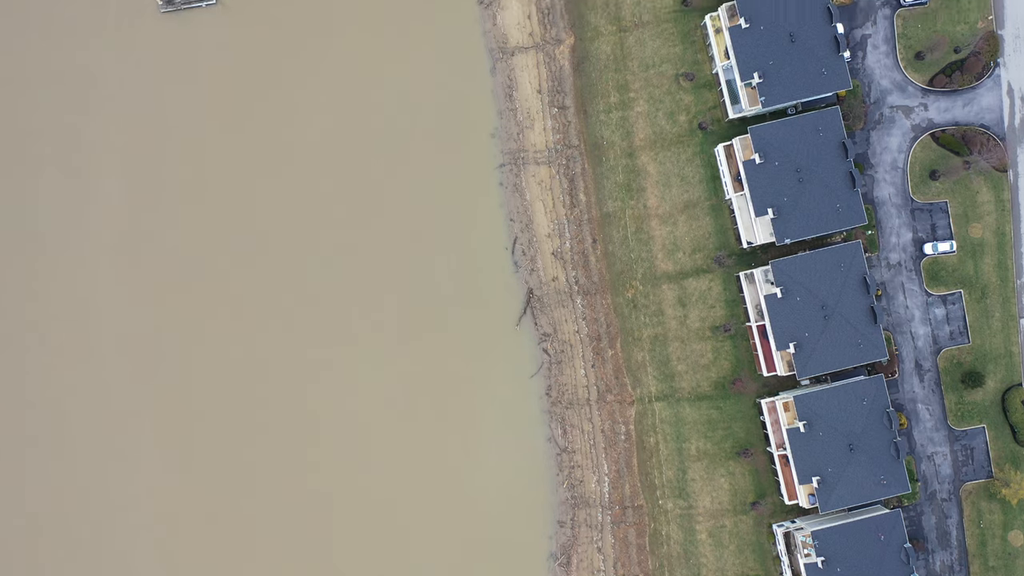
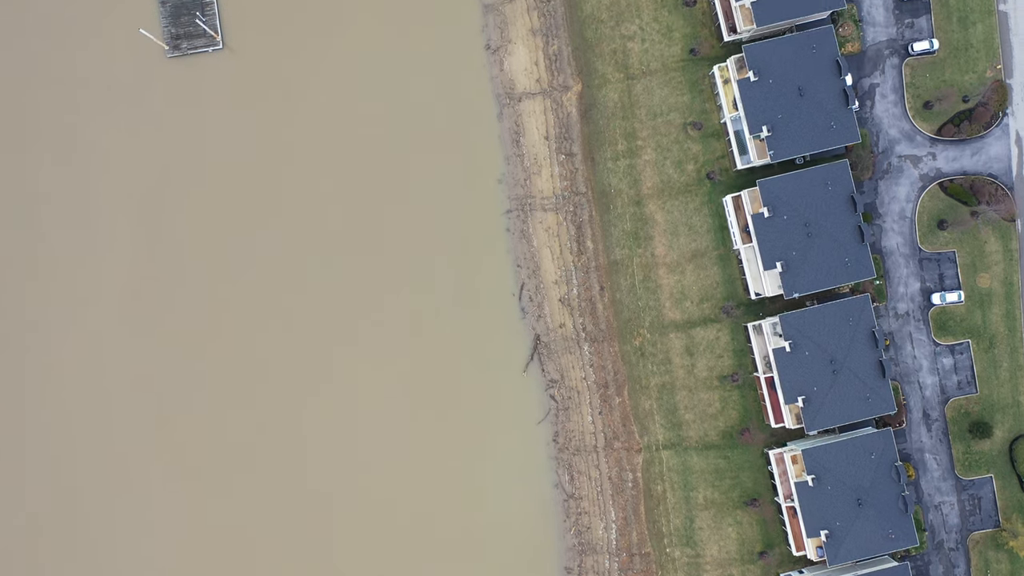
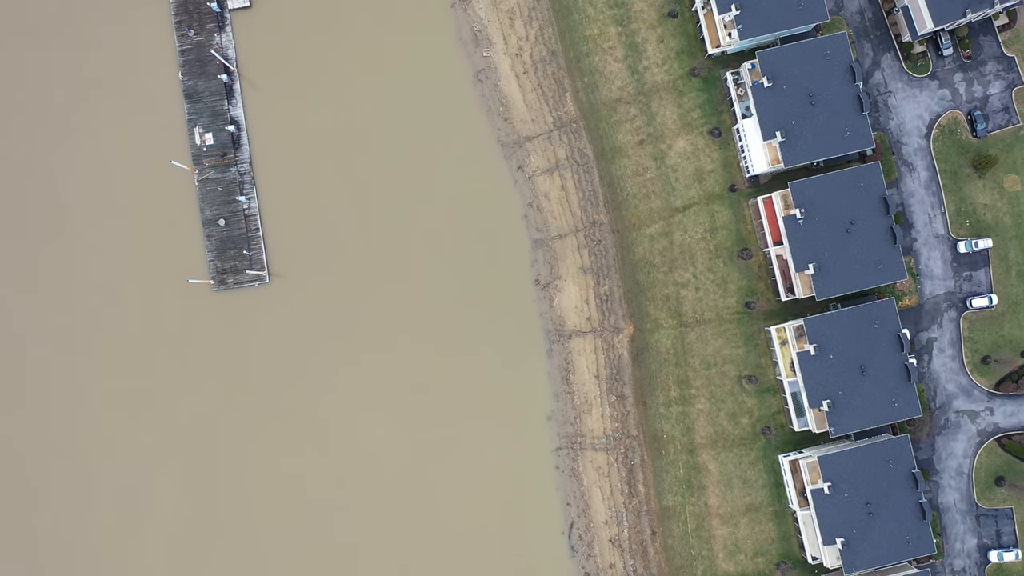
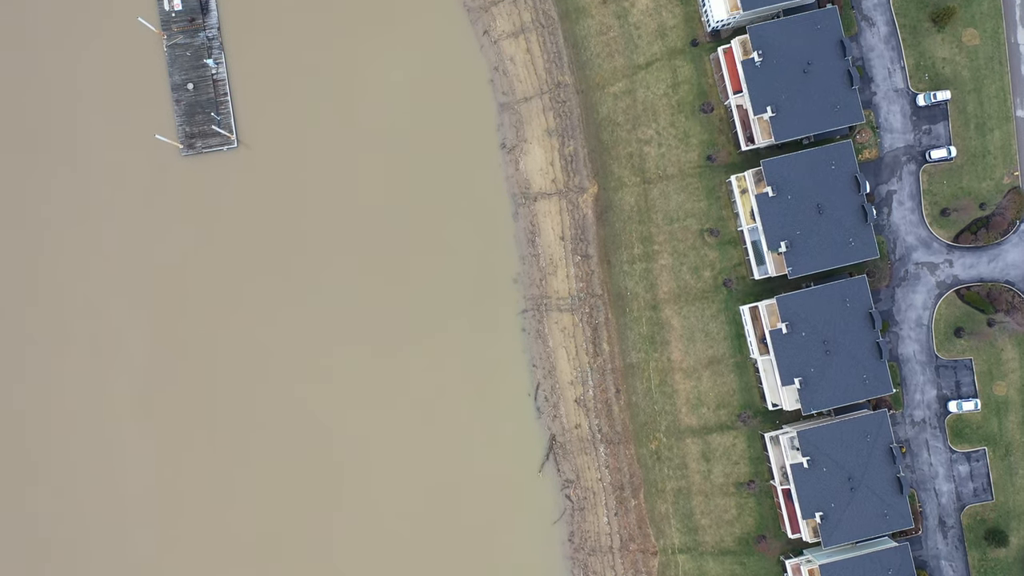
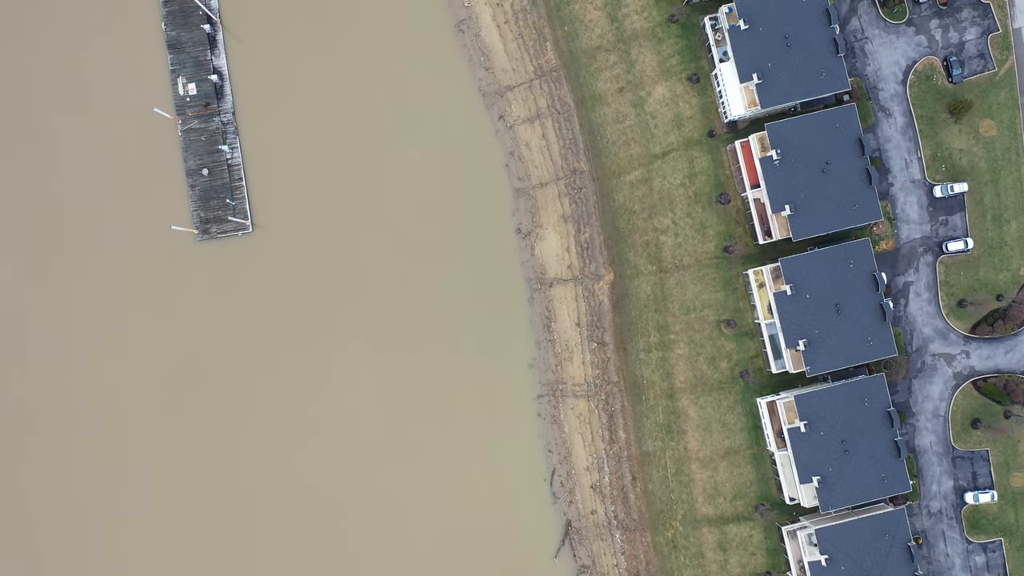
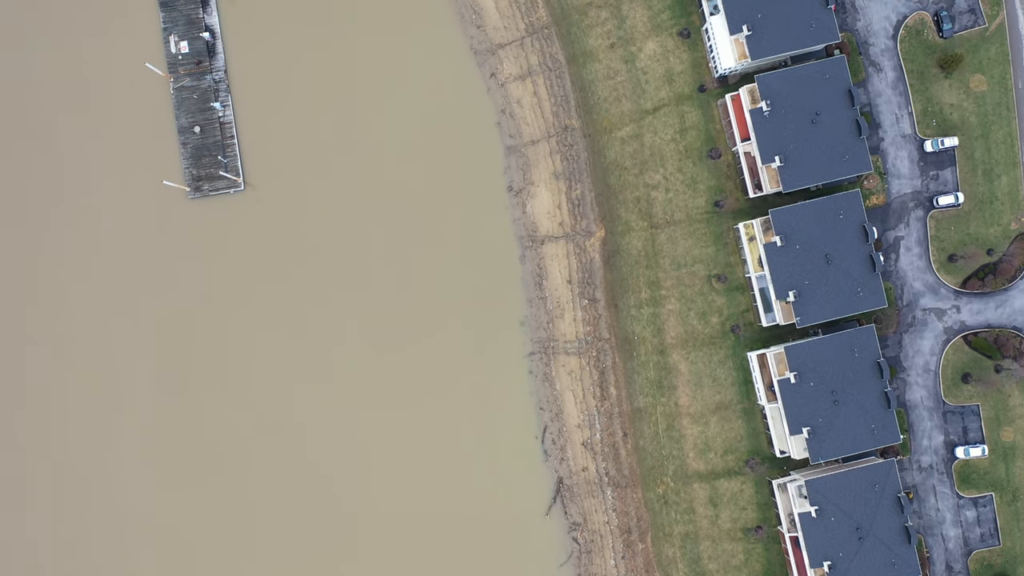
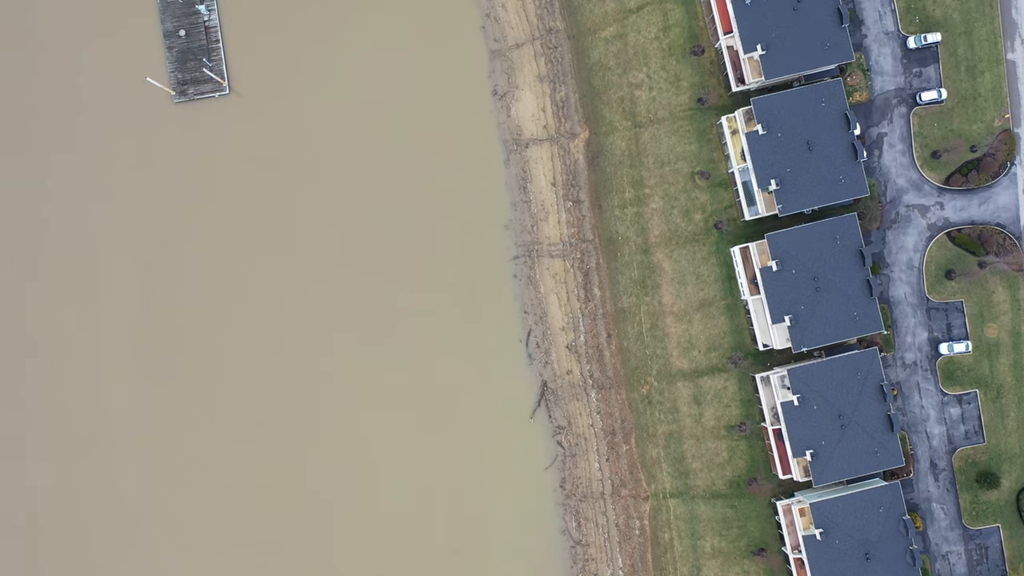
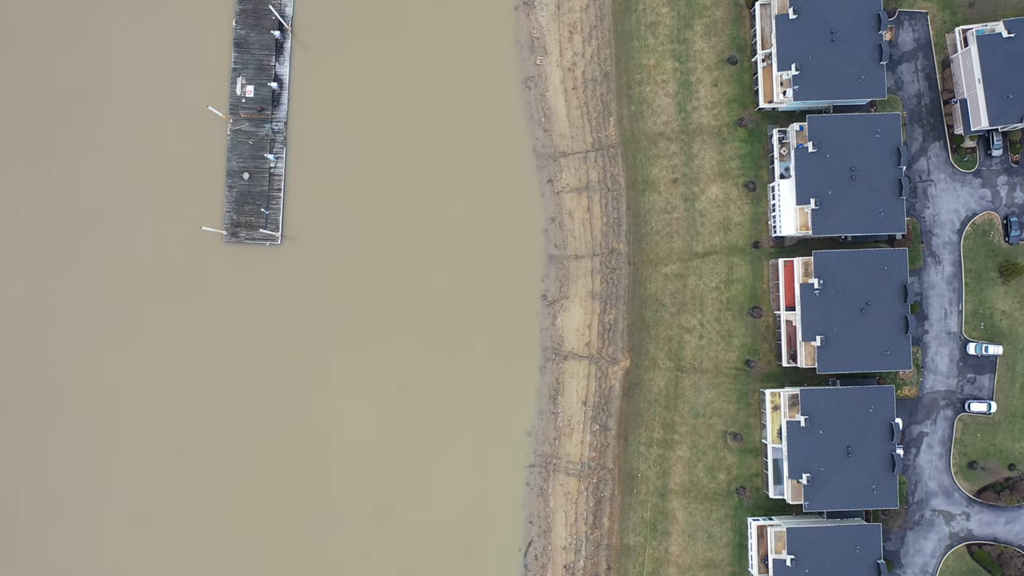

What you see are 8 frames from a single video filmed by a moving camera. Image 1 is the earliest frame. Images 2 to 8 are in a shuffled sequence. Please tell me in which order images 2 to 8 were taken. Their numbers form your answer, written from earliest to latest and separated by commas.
2, 7, 4, 6, 5, 3, 8
